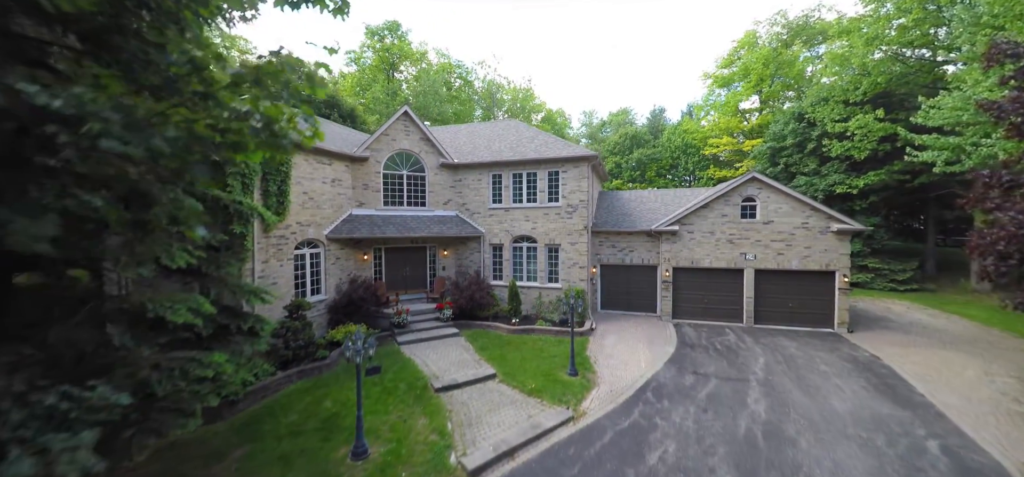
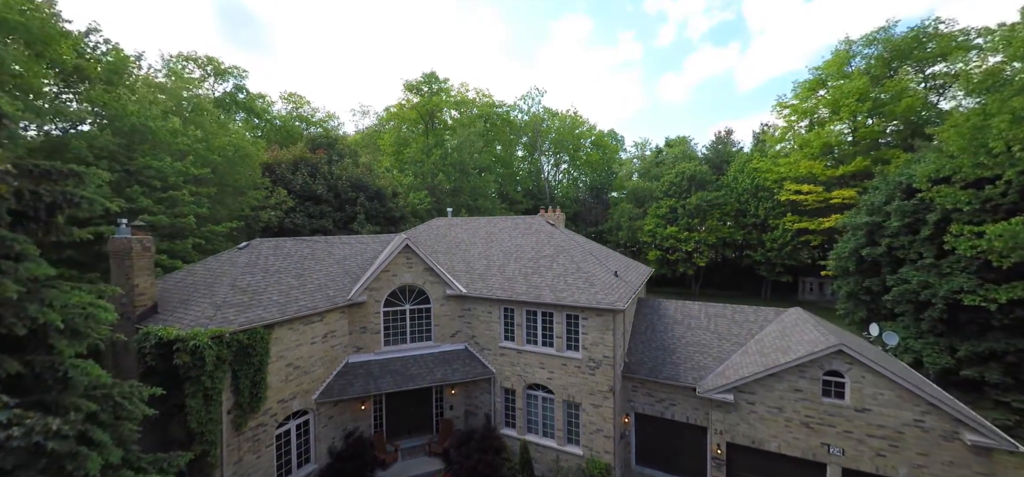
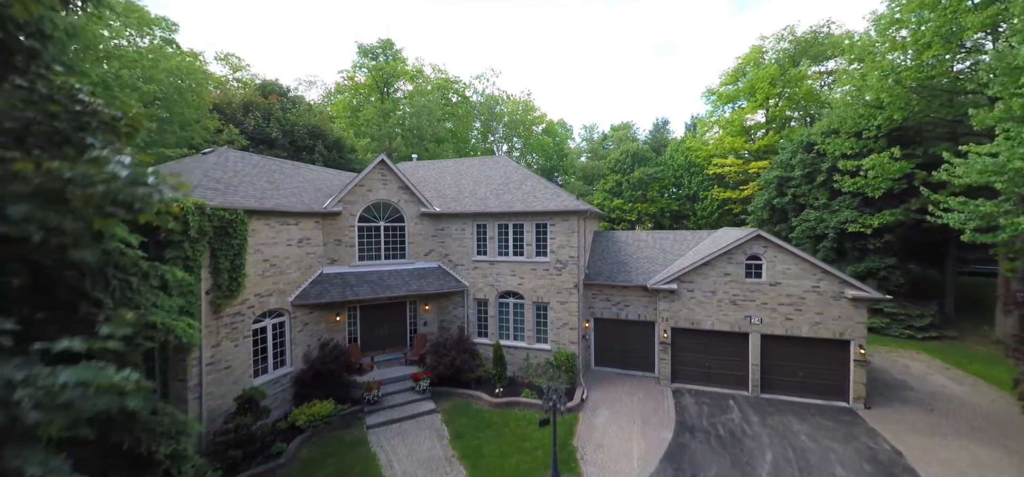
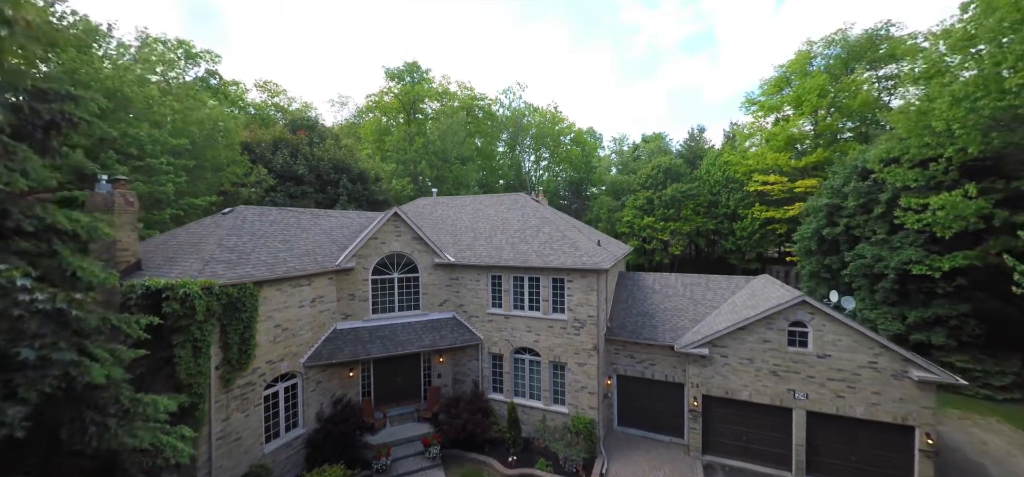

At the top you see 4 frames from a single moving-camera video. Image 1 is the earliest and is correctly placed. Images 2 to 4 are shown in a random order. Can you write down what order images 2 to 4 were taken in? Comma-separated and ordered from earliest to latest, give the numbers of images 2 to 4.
3, 4, 2
